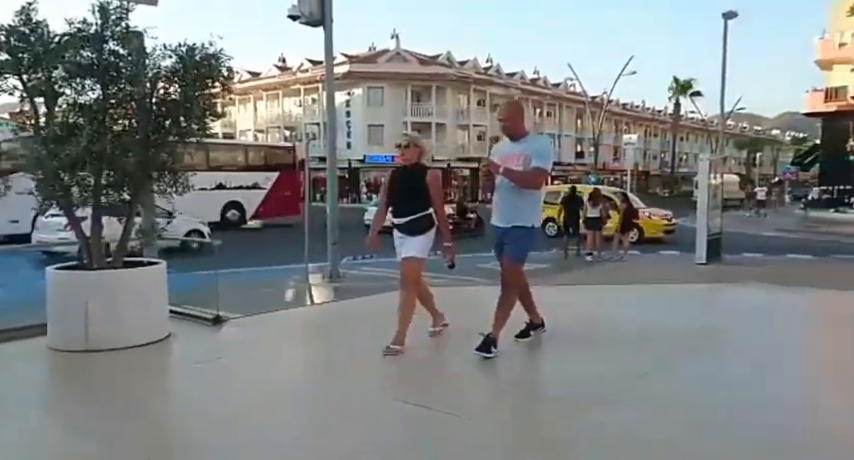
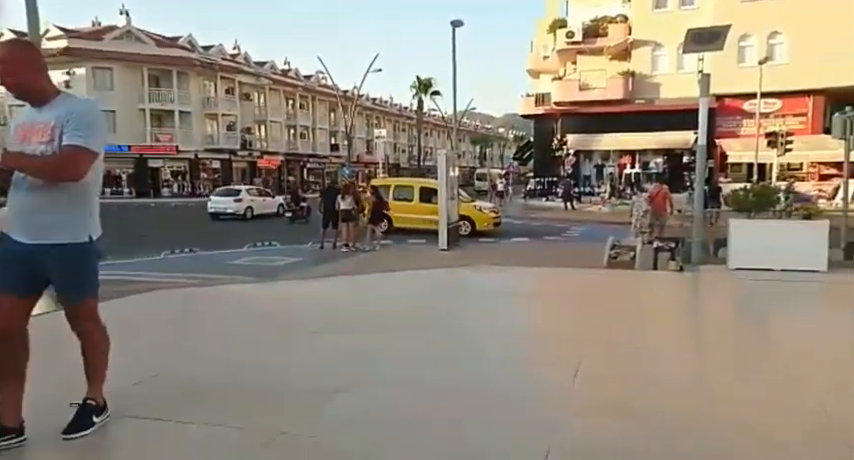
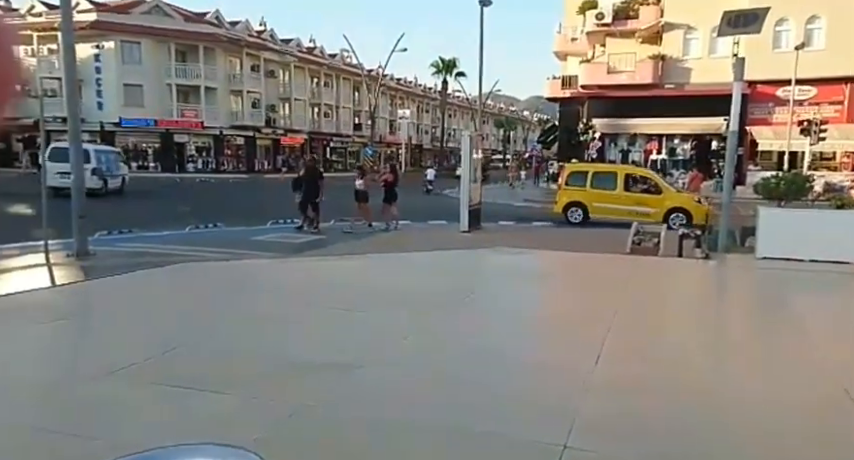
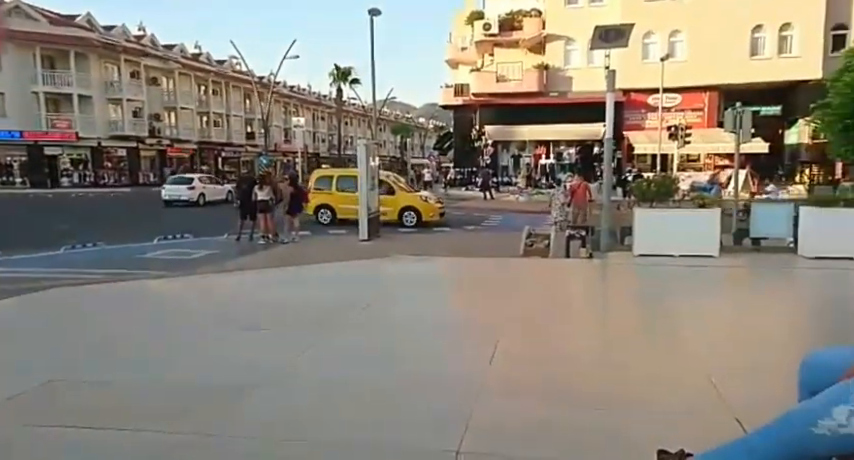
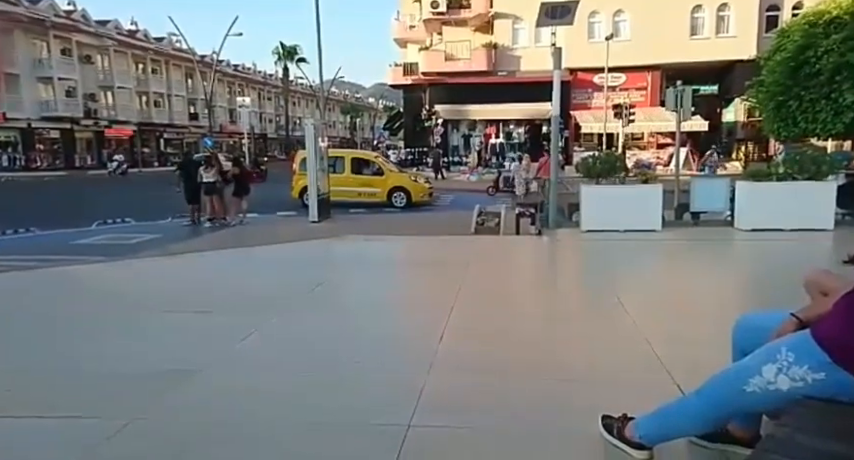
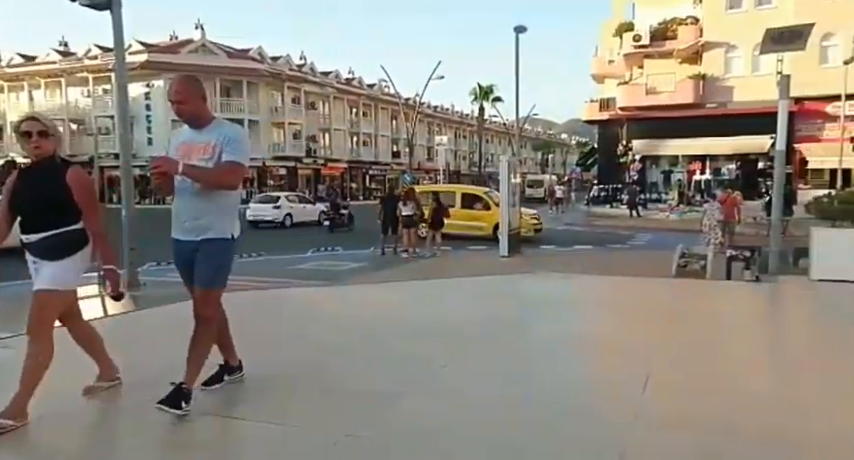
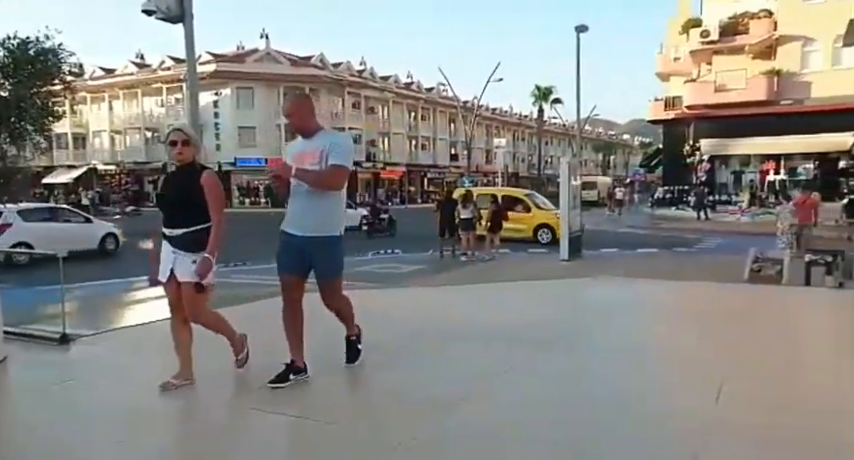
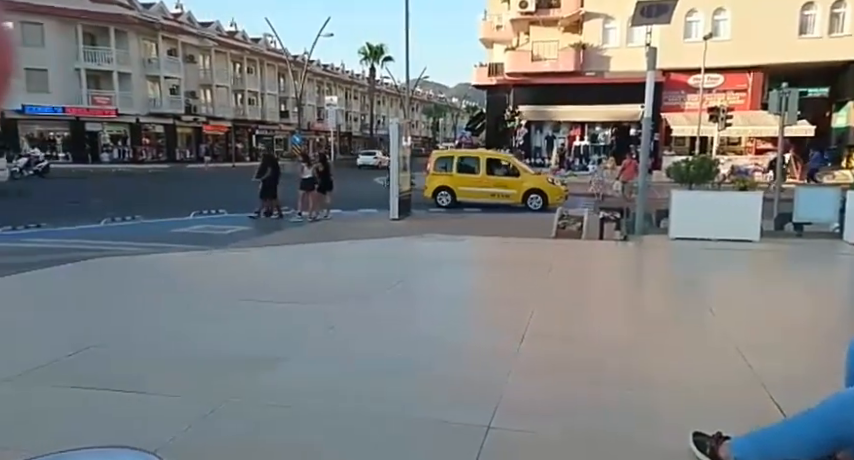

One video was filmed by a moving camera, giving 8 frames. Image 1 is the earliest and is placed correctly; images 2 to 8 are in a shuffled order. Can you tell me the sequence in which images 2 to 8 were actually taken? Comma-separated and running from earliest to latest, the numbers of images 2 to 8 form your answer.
7, 6, 2, 4, 5, 8, 3
